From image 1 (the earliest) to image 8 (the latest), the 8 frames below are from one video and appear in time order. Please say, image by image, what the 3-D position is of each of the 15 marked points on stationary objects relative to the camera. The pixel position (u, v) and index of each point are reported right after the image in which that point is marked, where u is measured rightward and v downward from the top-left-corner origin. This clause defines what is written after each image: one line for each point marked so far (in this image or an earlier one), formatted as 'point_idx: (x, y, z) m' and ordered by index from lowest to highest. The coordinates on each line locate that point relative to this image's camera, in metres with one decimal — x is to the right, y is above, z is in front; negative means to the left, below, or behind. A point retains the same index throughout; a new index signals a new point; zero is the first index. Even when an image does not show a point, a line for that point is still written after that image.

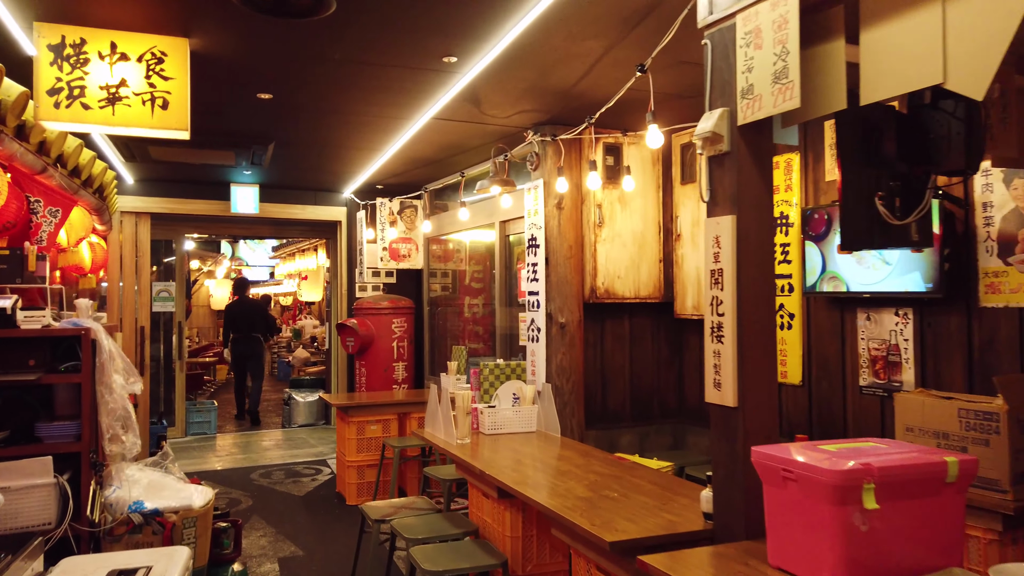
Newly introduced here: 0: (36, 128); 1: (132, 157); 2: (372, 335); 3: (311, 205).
0: (-2.3, +0.8, +3.7) m
1: (-3.1, +1.1, +6.2) m
2: (-1.4, -0.5, +7.5) m
3: (-2.3, +0.9, +8.6) m
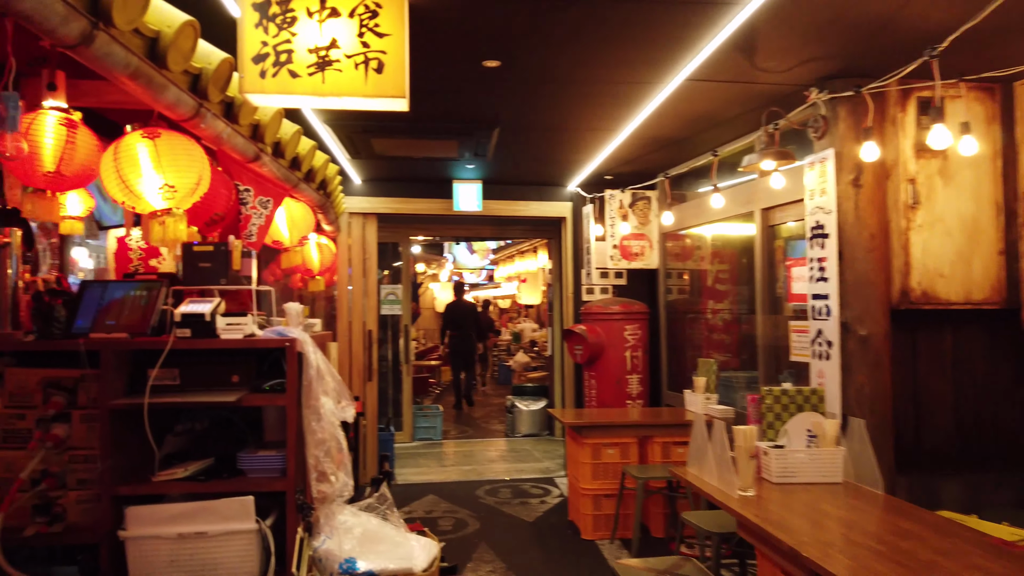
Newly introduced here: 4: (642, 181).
0: (-1.1, +0.7, +3.2) m
1: (-1.2, +1.1, +5.8) m
2: (+0.8, -0.5, +6.6) m
3: (+0.2, +0.9, +7.9) m
4: (+1.4, +1.1, +7.8) m
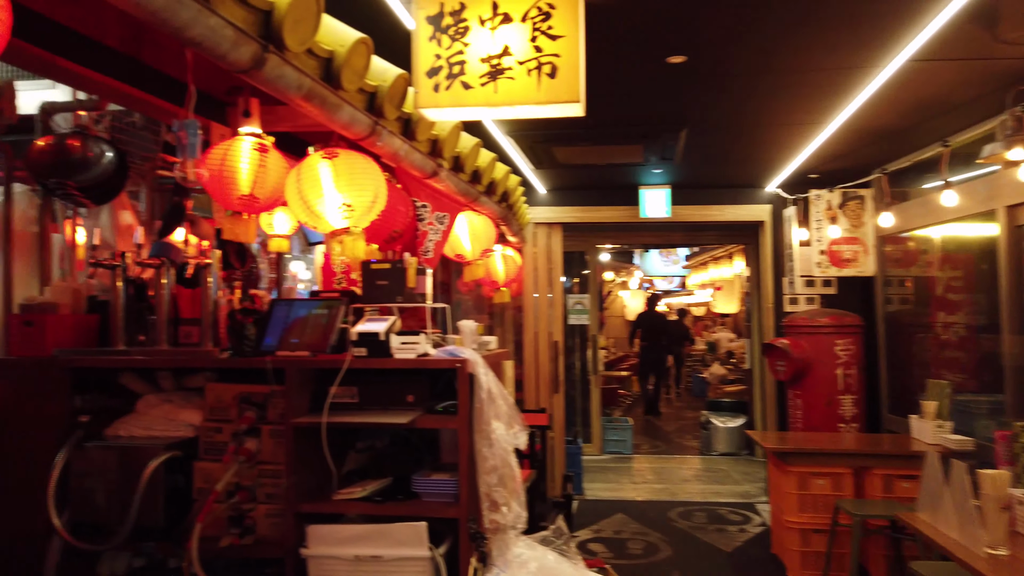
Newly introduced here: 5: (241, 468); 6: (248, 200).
0: (-0.4, +0.7, +3.2) m
1: (+0.2, +1.0, +5.8) m
2: (+2.4, -0.6, +6.0) m
3: (+2.2, +0.8, +7.4) m
4: (+3.2, +1.0, +7.0) m
5: (-1.0, -0.6, +2.6) m
6: (-1.1, +0.3, +3.0) m
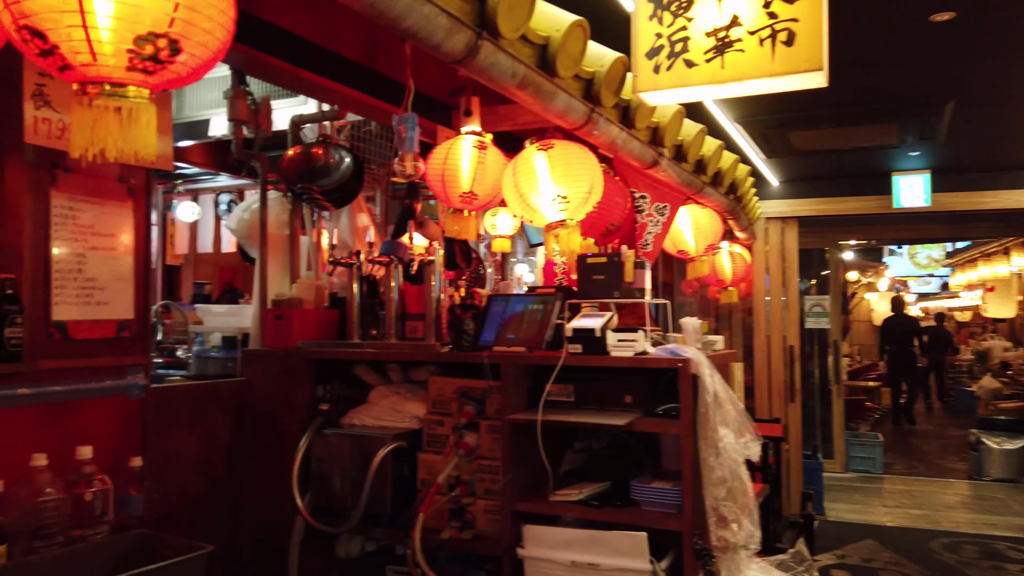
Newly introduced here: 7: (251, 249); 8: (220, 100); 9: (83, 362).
0: (+0.5, +0.7, +3.0) m
1: (+1.8, +1.0, +5.3) m
2: (+4.0, -0.6, +4.9) m
3: (+4.2, +0.8, +6.3) m
4: (+5.0, +1.0, +5.6) m
5: (-0.2, -0.6, +2.6) m
6: (-0.2, +0.4, +3.0) m
7: (-1.2, +0.2, +3.4) m
8: (-1.9, +1.2, +4.8) m
9: (-1.3, -0.2, +2.3) m
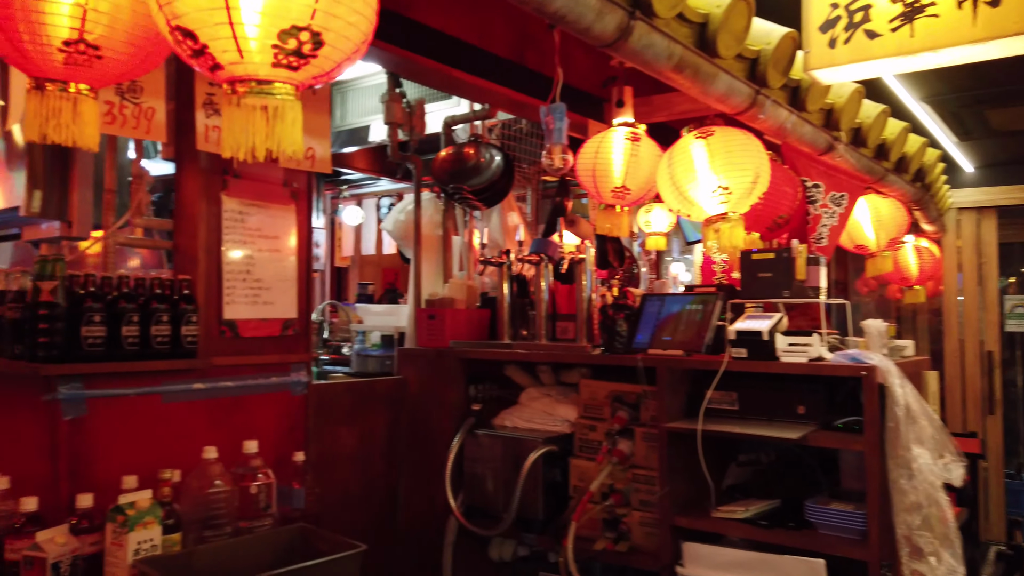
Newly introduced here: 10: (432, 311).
0: (+1.1, +0.7, +2.7) m
1: (+2.9, +1.0, +4.7) m
2: (+4.9, -0.5, +3.9) m
3: (+5.4, +0.9, +5.2) m
4: (+6.0, +1.1, +4.3) m
5: (+0.3, -0.6, +2.5) m
6: (+0.4, +0.4, +2.9) m
7: (-0.5, +0.2, +3.4) m
8: (-0.9, +1.2, +4.9) m
9: (-0.8, -0.2, +2.4) m
10: (-0.3, -0.1, +3.1) m
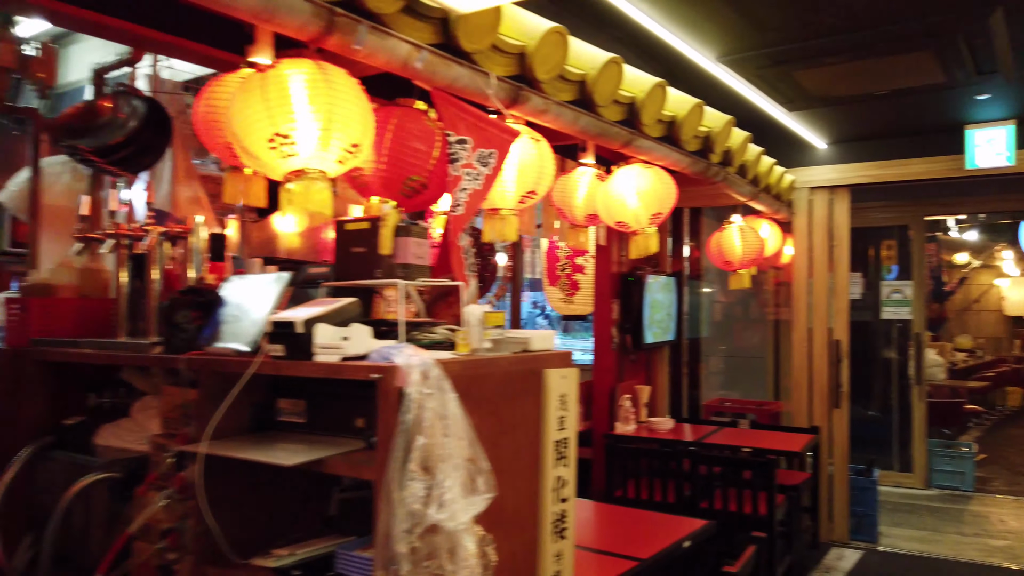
0: (-0.1, +0.8, +2.2) m
1: (+1.5, +1.1, +4.3) m
2: (+3.5, -0.4, +3.6) m
3: (+3.9, +1.0, +5.0) m
4: (+4.7, +1.2, +4.1) m
5: (-0.9, -0.6, +1.9) m
6: (-0.8, +0.4, +2.3) m
7: (-1.8, +0.2, +2.8) m
8: (-2.3, +1.3, +4.2) m
9: (-2.1, -0.2, +1.7) m
10: (-1.6, 0.0, +2.4) m
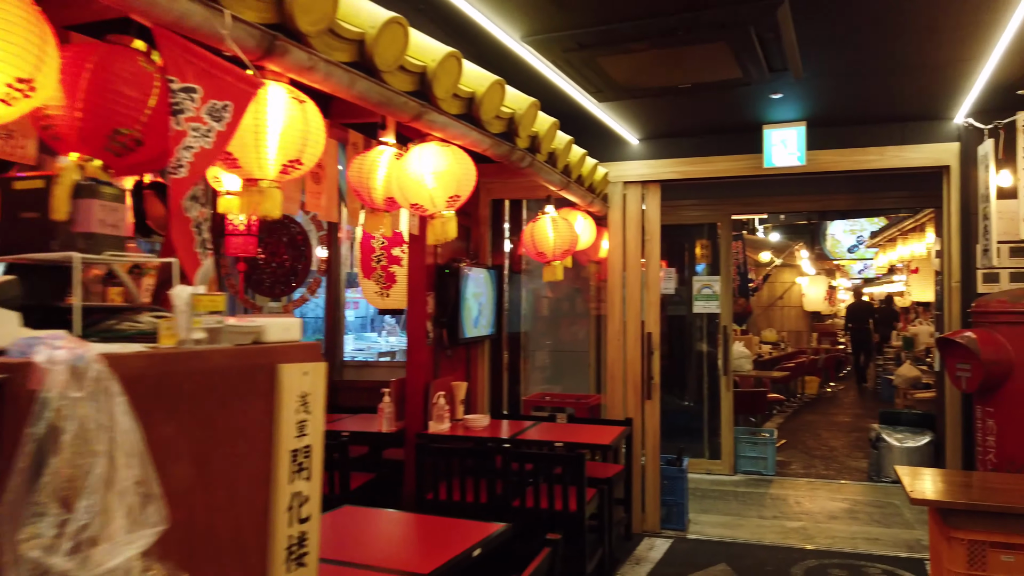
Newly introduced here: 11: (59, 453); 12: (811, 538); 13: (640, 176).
0: (-0.8, +0.8, +1.8) m
1: (+0.4, +1.1, +4.2) m
2: (+2.5, -0.4, +4.0) m
3: (+2.6, +1.0, +5.4) m
4: (+3.5, +1.2, +4.7) m
5: (-1.4, -0.5, +1.4) m
6: (-1.5, +0.5, +1.8) m
7: (-2.5, +0.3, +2.0) m
8: (-3.3, +1.3, +3.4) m
9: (-2.6, -0.1, +1.0) m
10: (-2.2, 0.0, +1.7) m
11: (-0.6, -0.3, +1.1) m
12: (+2.0, -1.8, +5.3) m
13: (+0.8, +0.8, +5.7) m
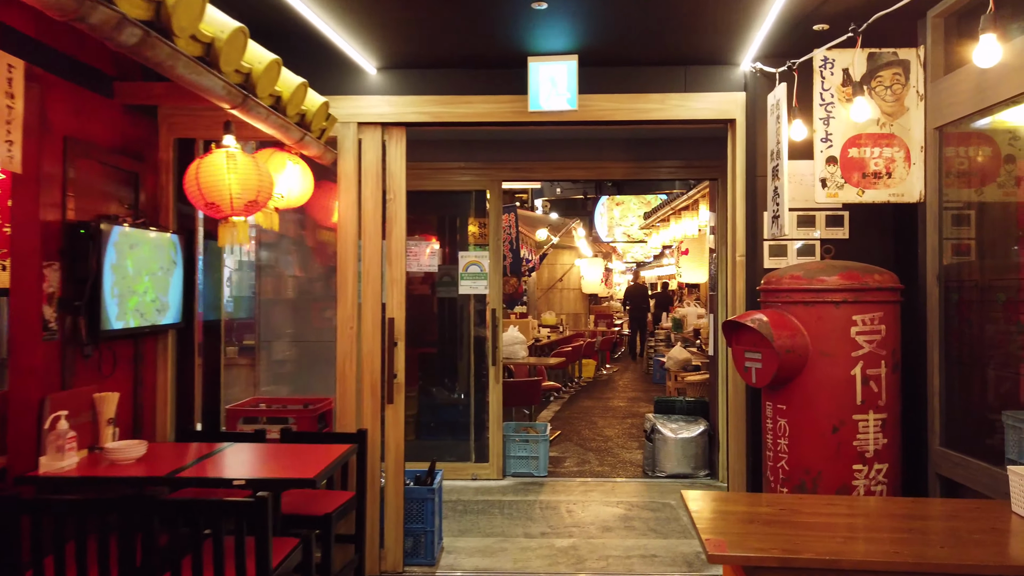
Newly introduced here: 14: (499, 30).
0: (-1.4, +0.9, +0.2) m
1: (-1.0, +1.3, +2.7) m
2: (+1.2, -0.3, +3.1) m
3: (+0.9, +1.2, +4.5) m
4: (+1.9, +1.4, +4.1) m
5: (-2.0, -0.4, -0.4) m
6: (-2.1, +0.6, -0.1) m
7: (-3.2, +0.4, -0.1) m
8: (-4.3, +1.4, +0.9) m
9: (-2.9, -0.1, -1.1) m
10: (-2.8, +0.1, -0.3) m
11: (-1.1, -0.2, -0.5) m
12: (+0.3, -1.6, +4.3) m
13: (-0.9, +1.0, +4.3) m
14: (-0.2, +1.3, +3.8) m
